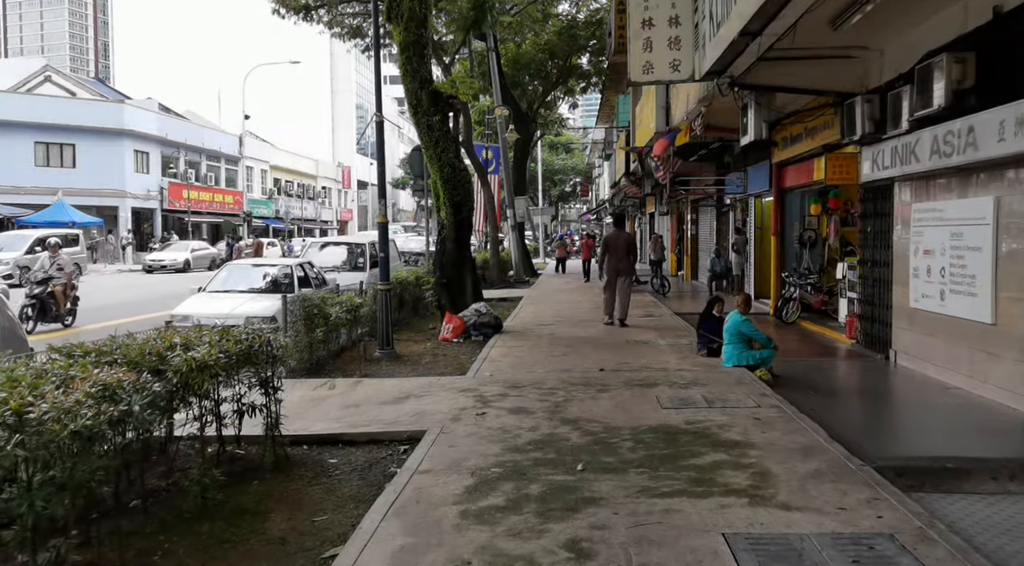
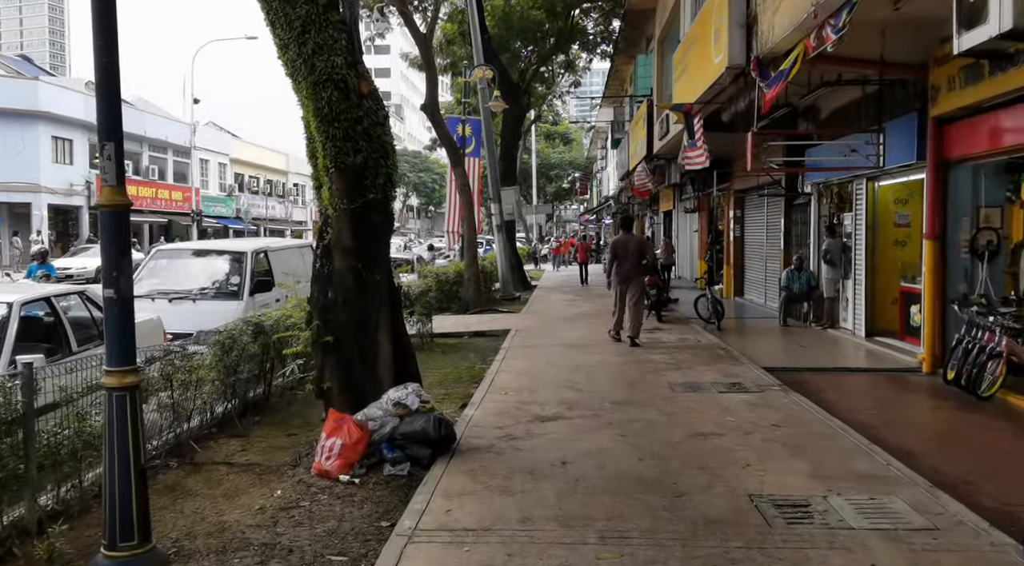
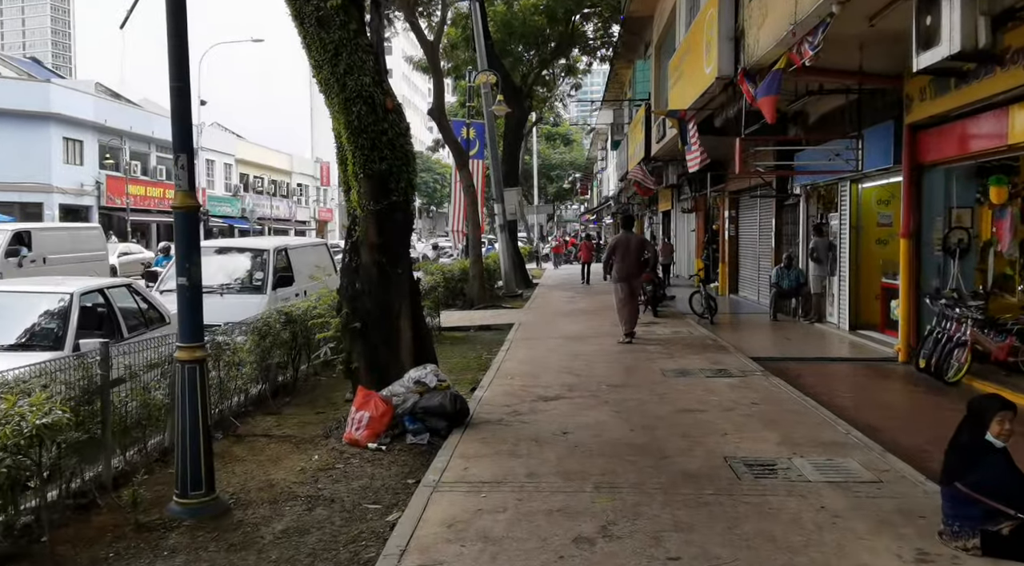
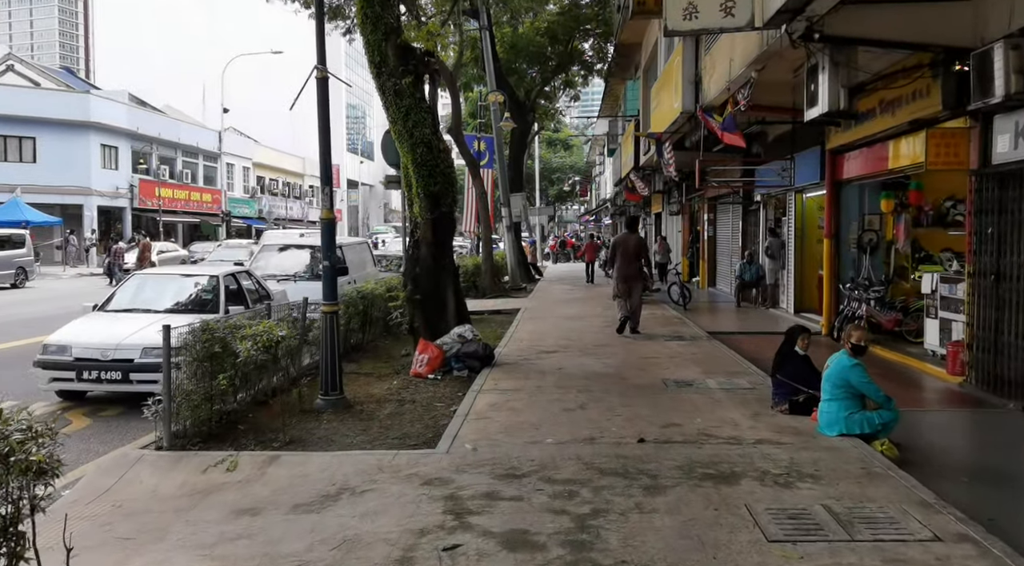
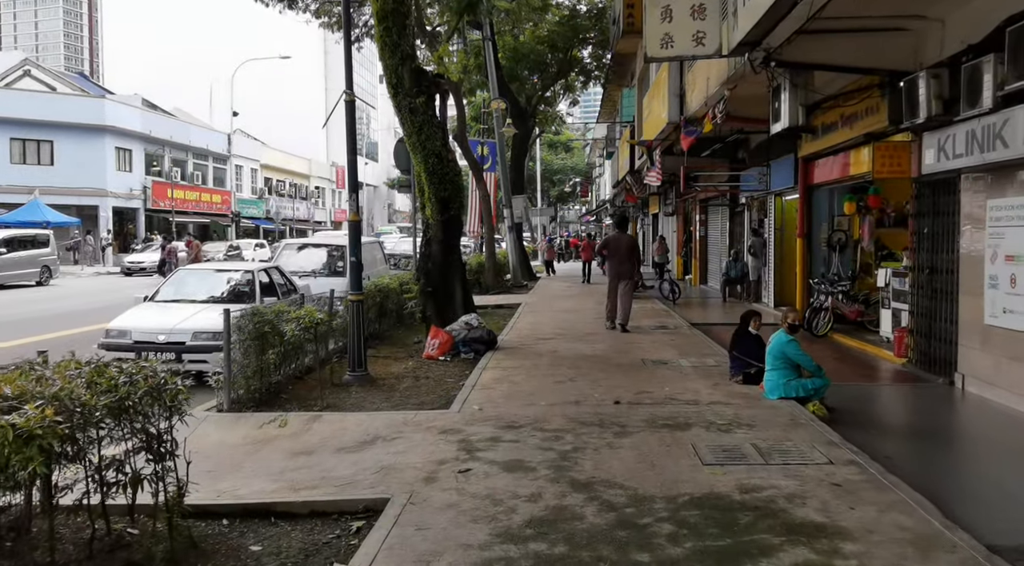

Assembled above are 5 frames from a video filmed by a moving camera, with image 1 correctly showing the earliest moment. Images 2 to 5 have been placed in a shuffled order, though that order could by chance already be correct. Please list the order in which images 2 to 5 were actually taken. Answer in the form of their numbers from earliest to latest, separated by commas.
5, 4, 3, 2
